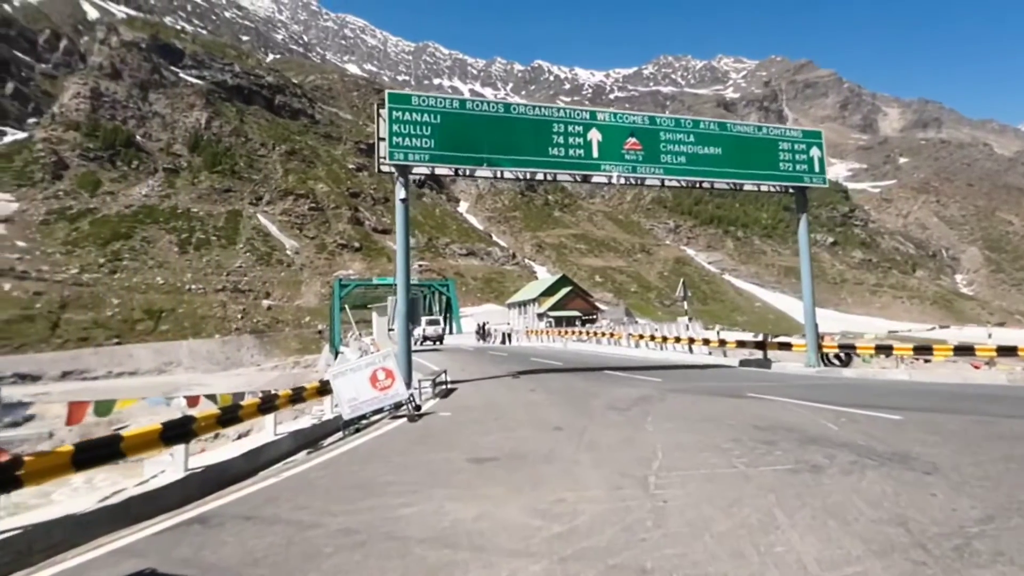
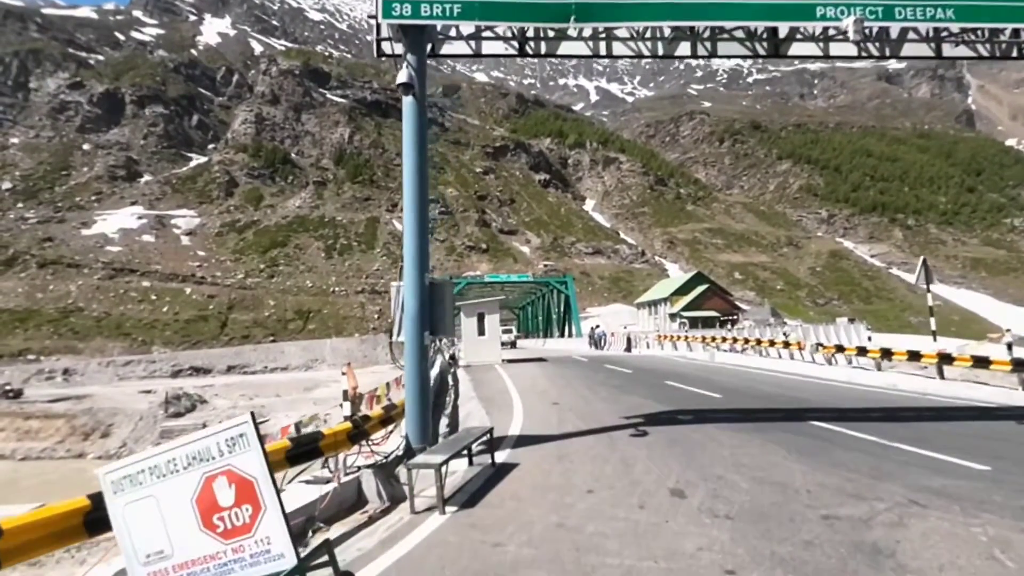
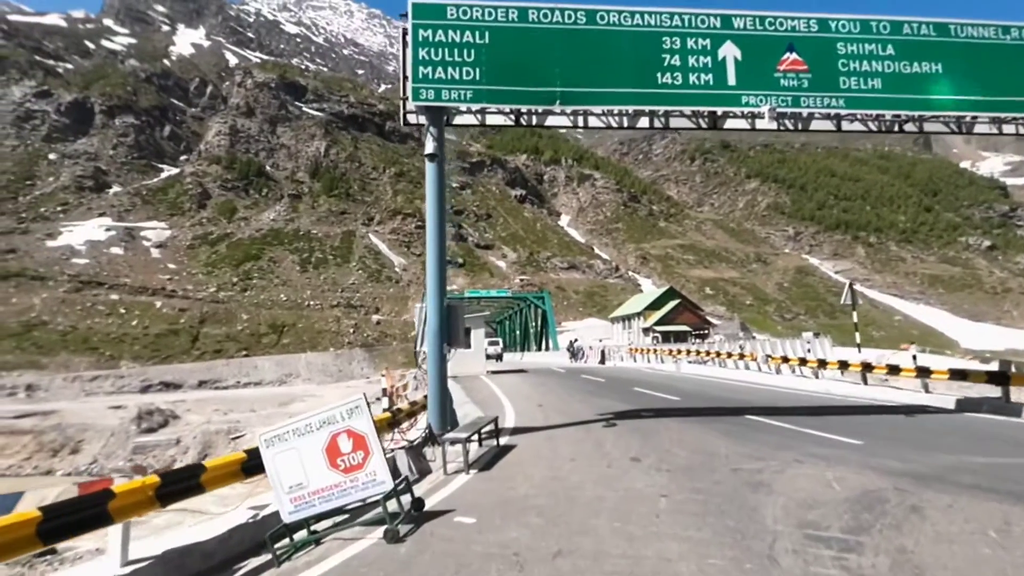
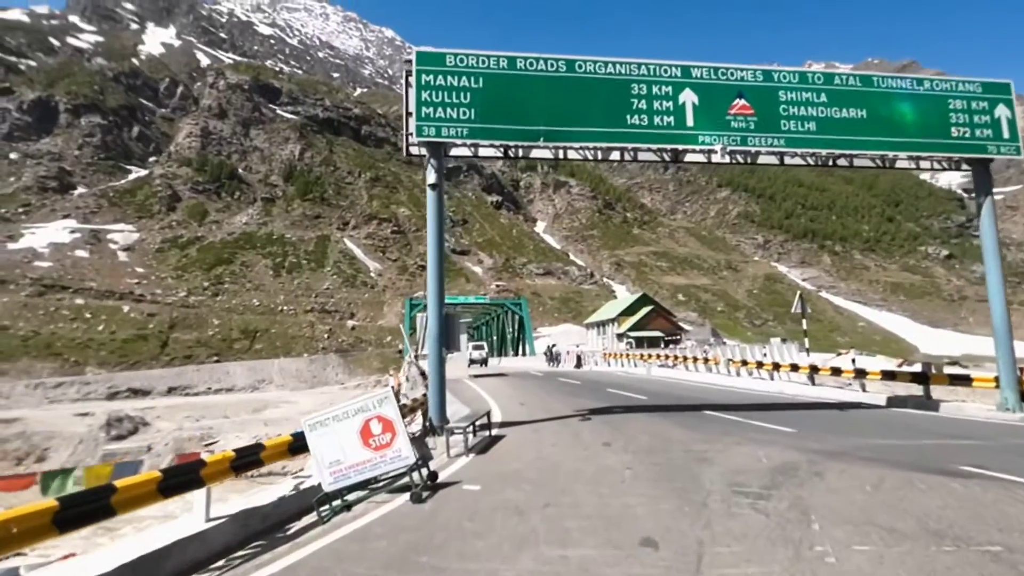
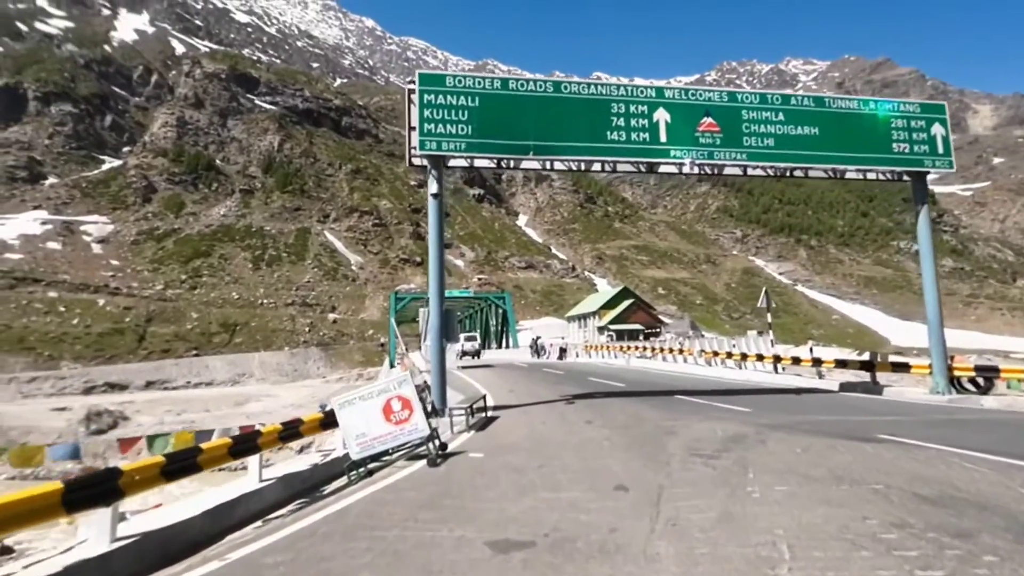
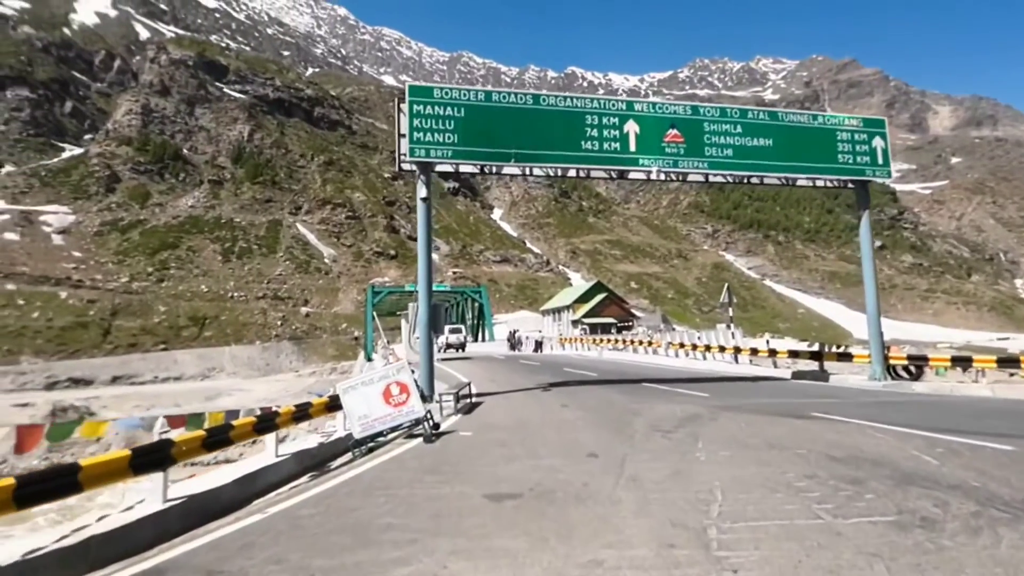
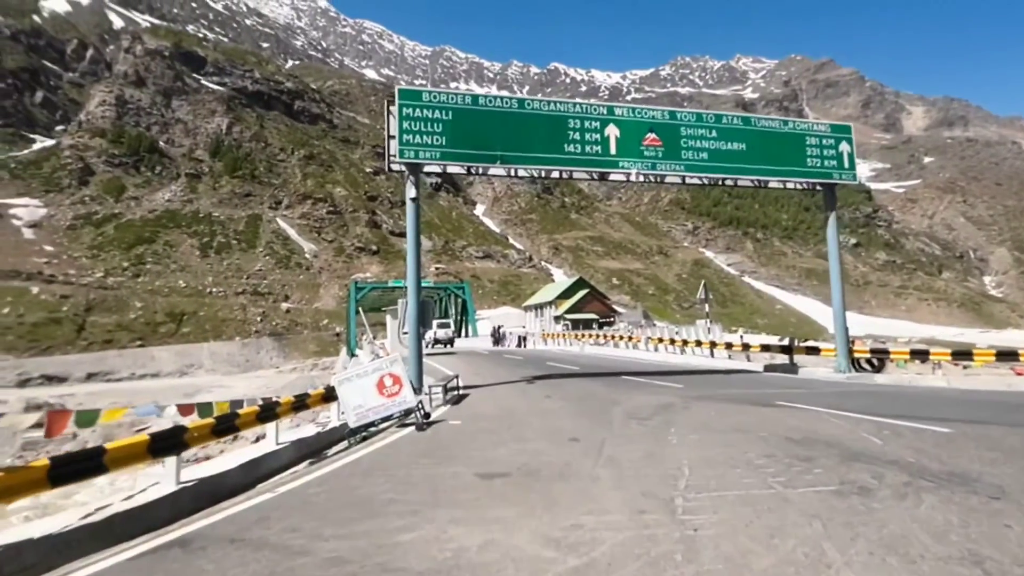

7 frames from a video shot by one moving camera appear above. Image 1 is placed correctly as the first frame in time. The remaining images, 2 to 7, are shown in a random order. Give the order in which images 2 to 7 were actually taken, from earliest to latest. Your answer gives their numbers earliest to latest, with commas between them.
7, 6, 5, 4, 3, 2
